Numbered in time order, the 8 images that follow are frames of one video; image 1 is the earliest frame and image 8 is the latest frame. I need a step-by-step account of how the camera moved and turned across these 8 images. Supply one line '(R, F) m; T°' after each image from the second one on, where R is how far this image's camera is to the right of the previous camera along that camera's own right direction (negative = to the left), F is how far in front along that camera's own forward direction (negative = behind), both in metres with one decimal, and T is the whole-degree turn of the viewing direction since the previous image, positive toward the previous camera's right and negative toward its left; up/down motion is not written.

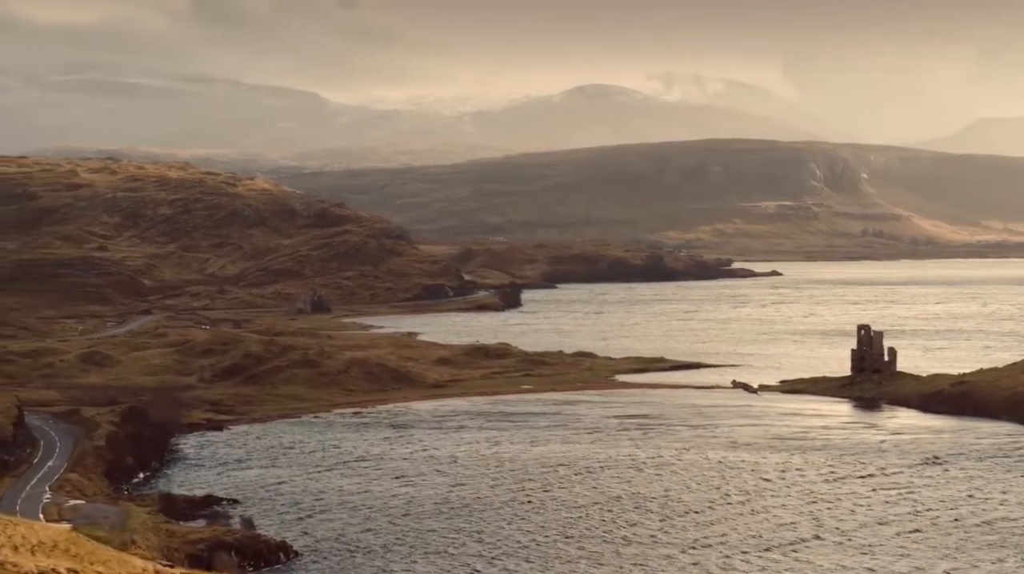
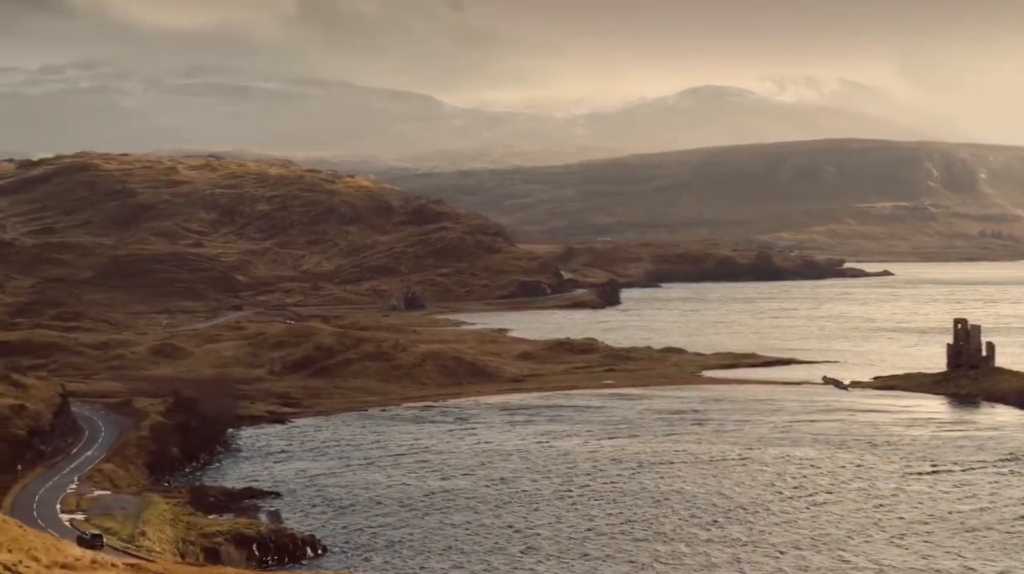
(+4.3, +7.6) m; -4°
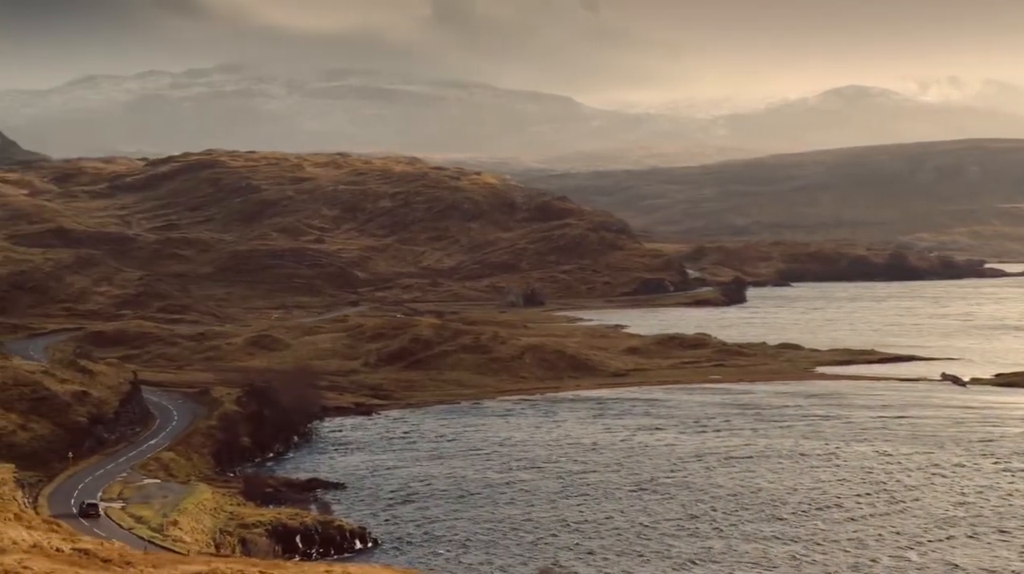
(+4.4, +6.7) m; -5°
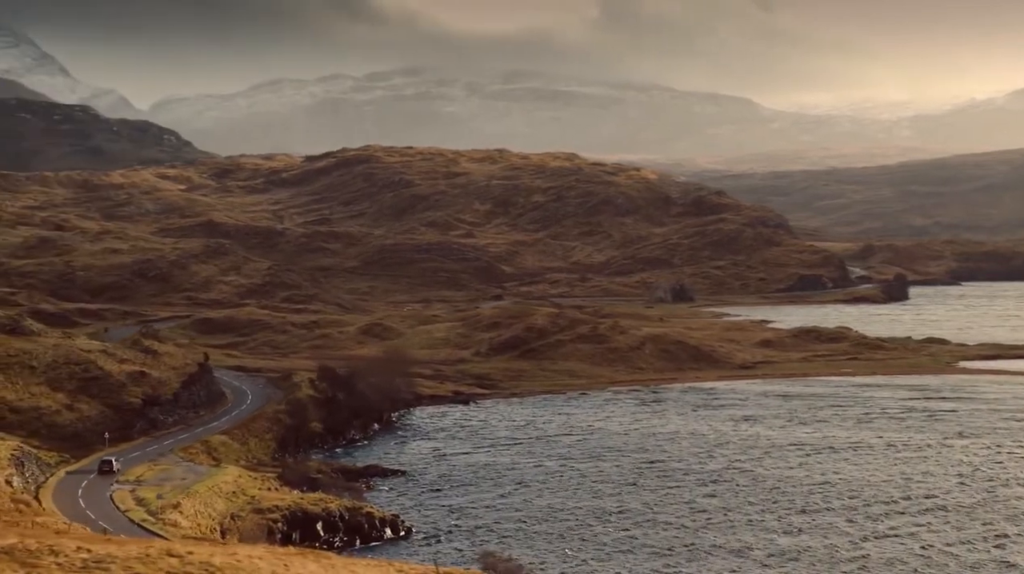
(+7.1, +9.2) m; -6°
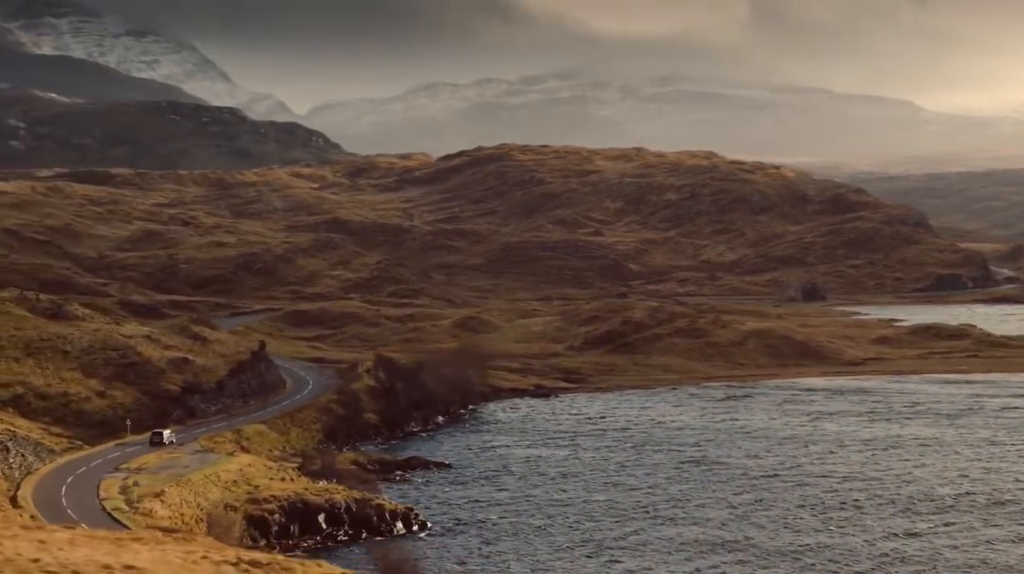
(+6.7, +7.0) m; -5°
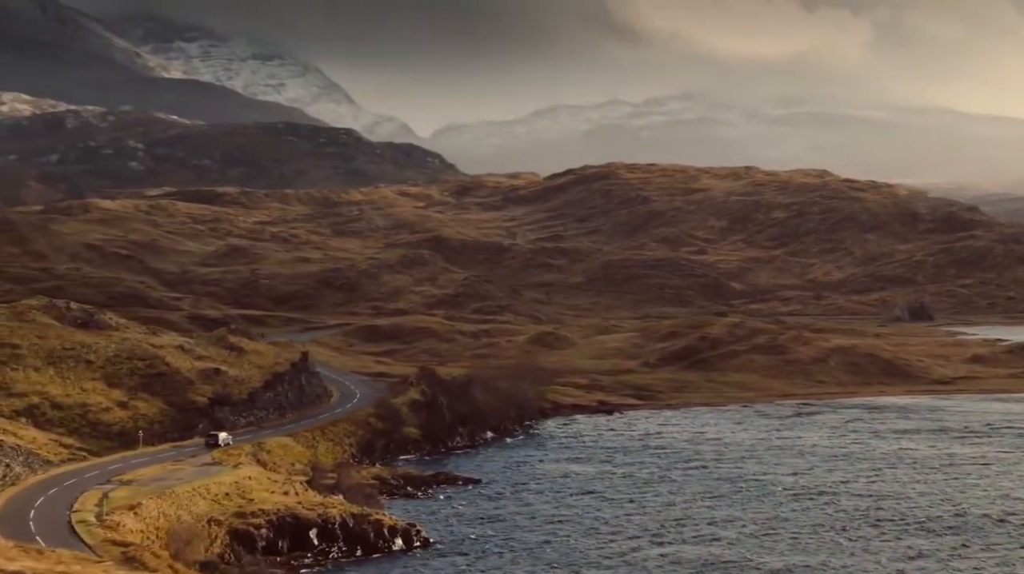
(+5.6, +5.0) m; -4°
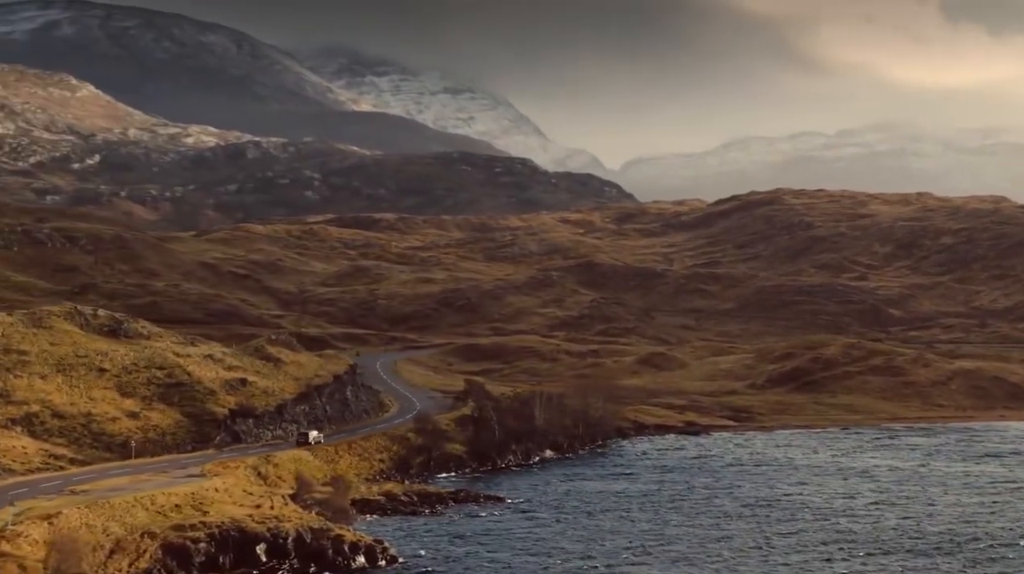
(+9.7, +7.8) m; -6°
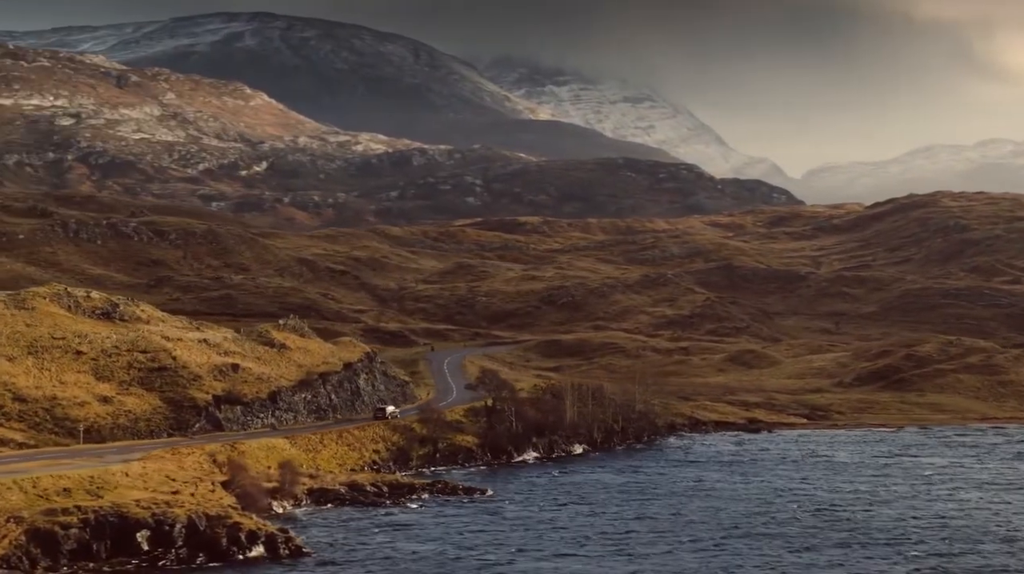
(+11.3, +7.5) m; -6°
